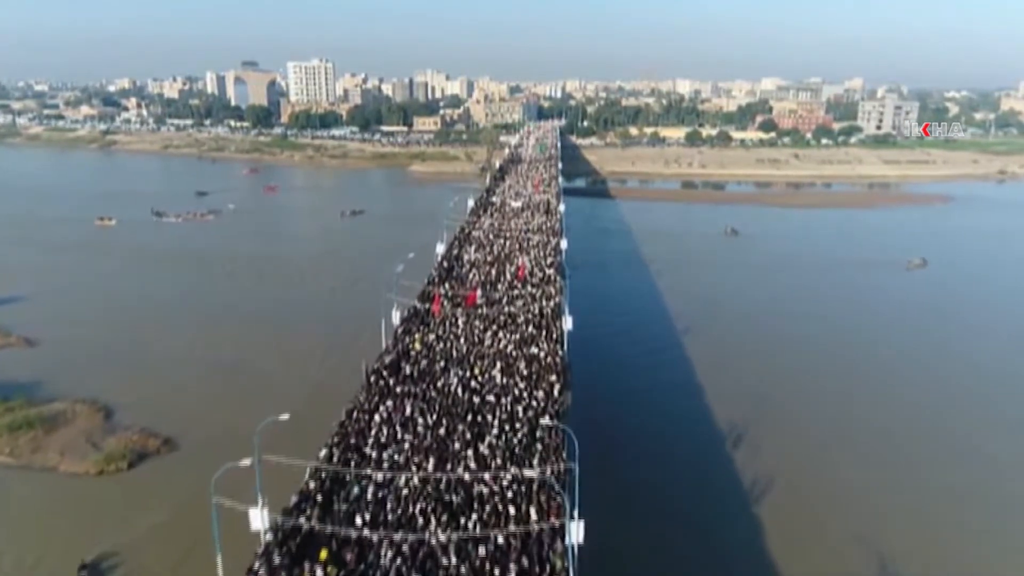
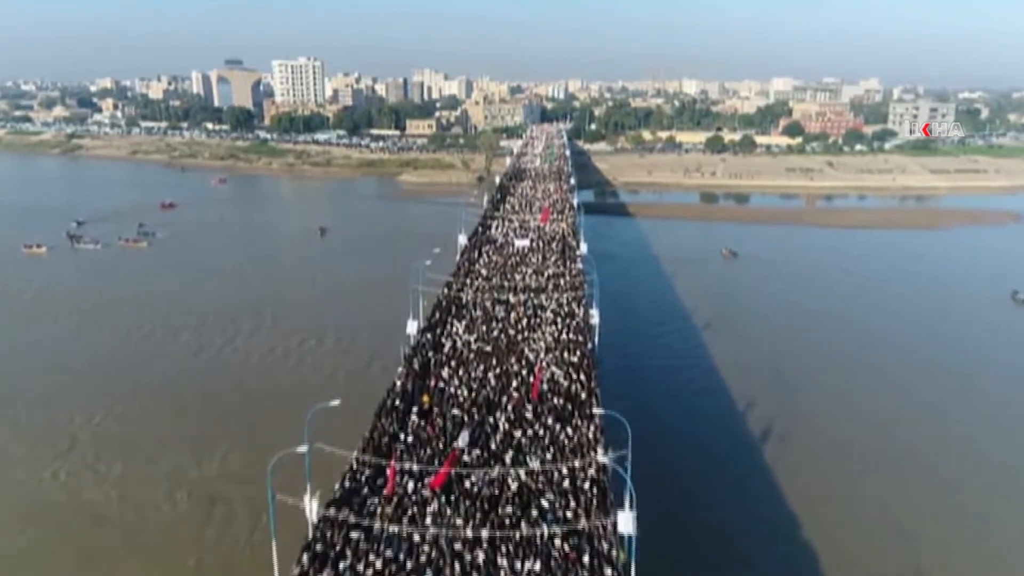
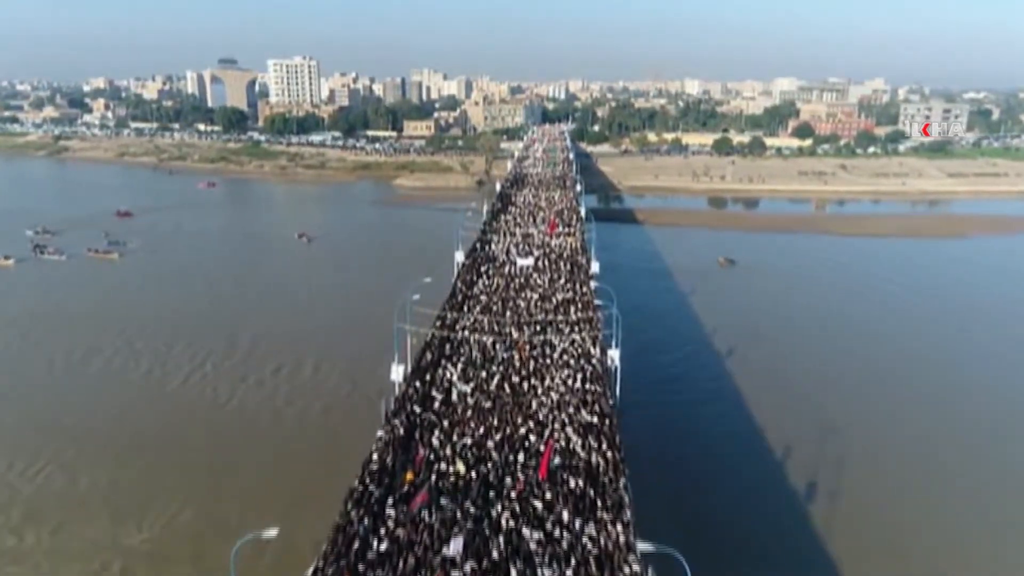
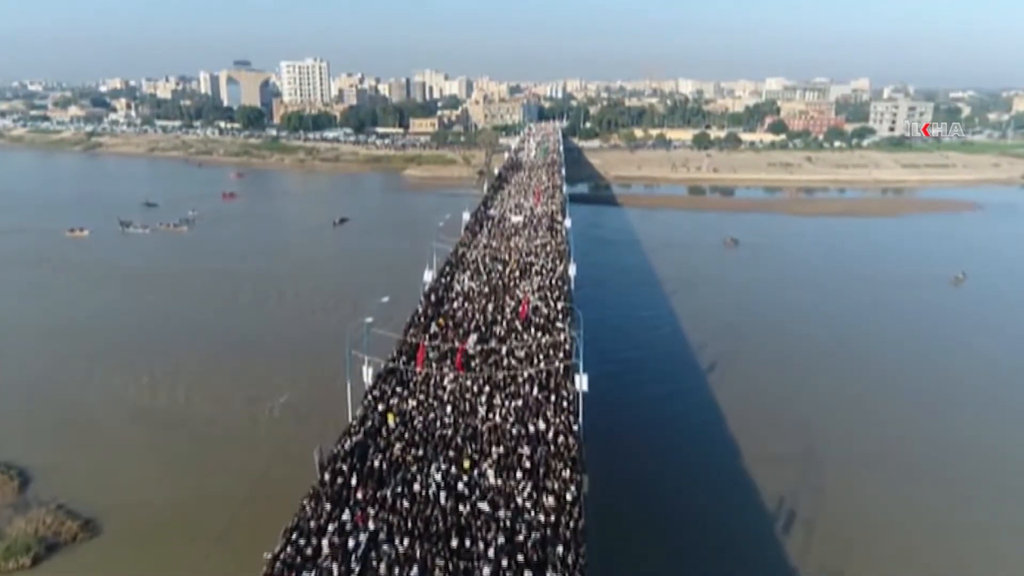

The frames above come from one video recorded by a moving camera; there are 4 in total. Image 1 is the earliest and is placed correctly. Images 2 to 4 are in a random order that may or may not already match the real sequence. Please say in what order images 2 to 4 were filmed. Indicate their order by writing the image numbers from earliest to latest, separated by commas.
4, 2, 3
